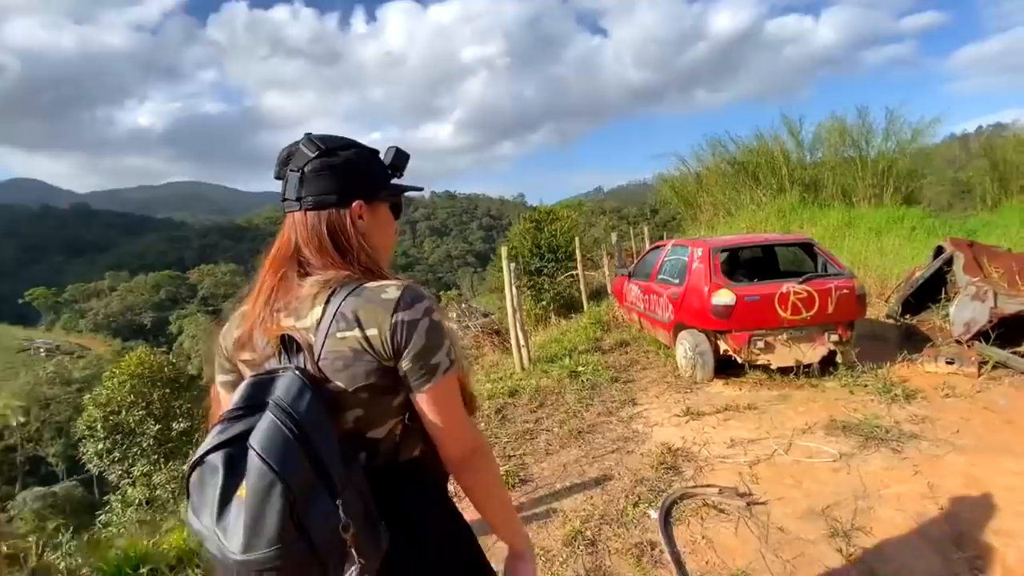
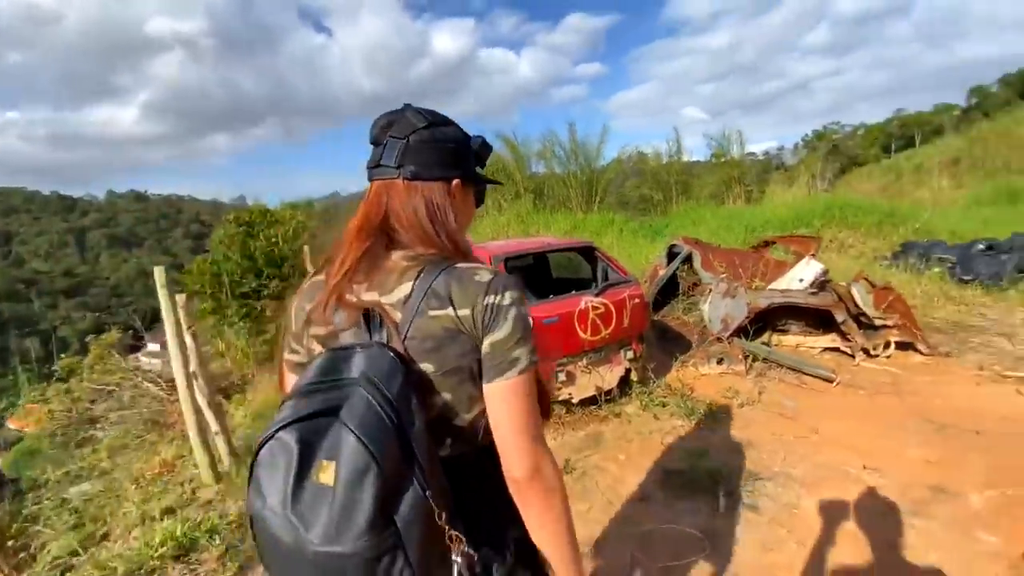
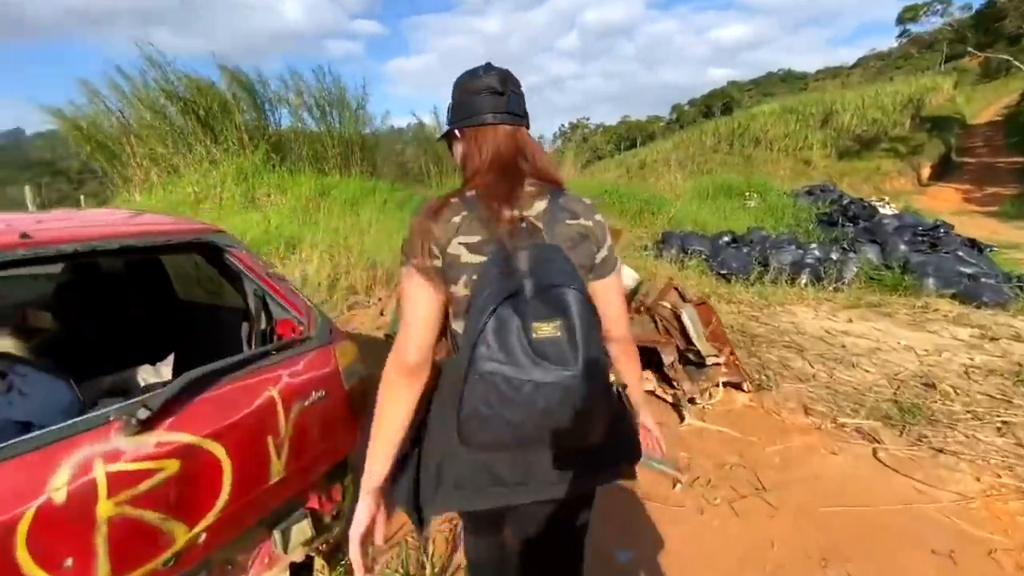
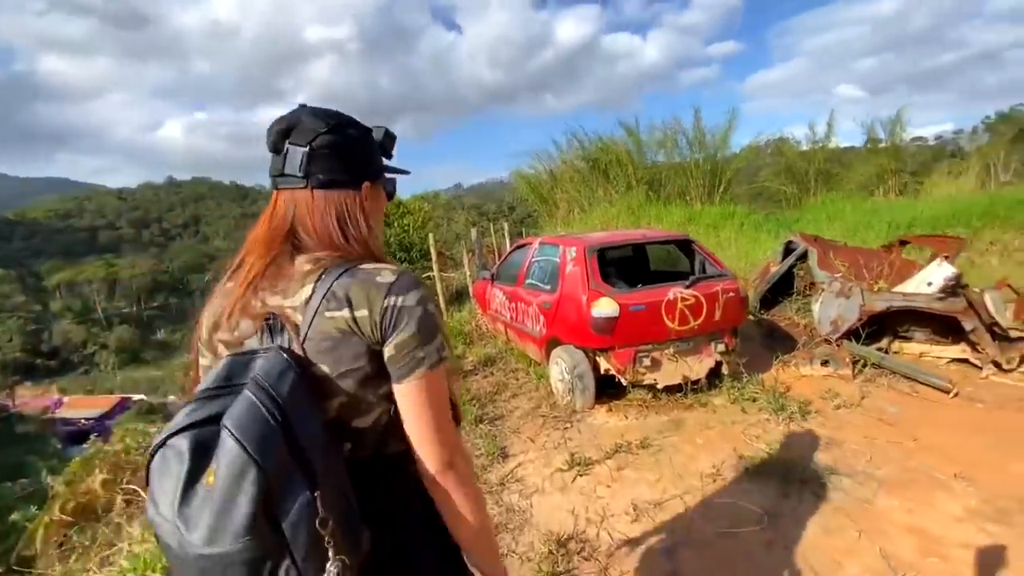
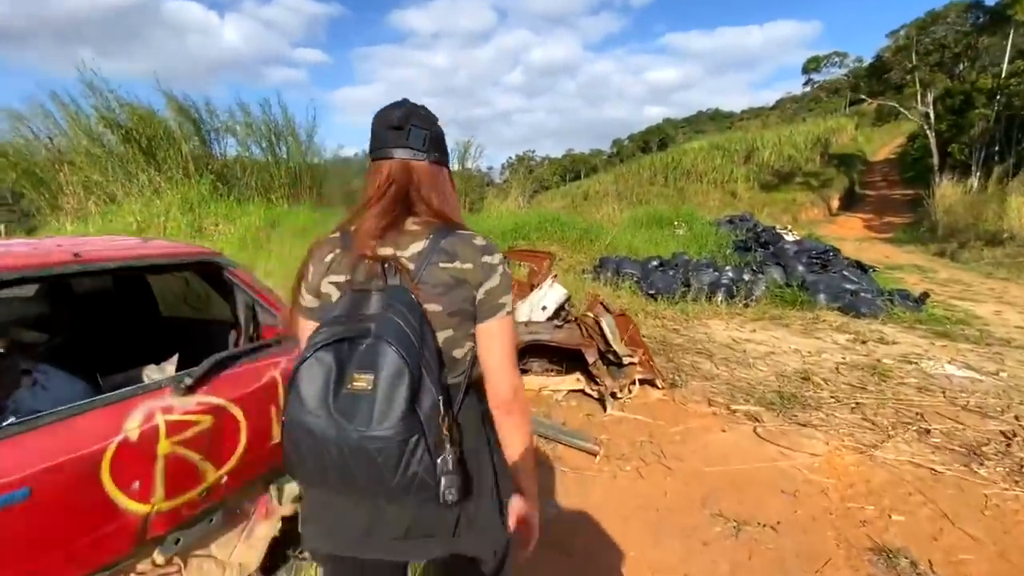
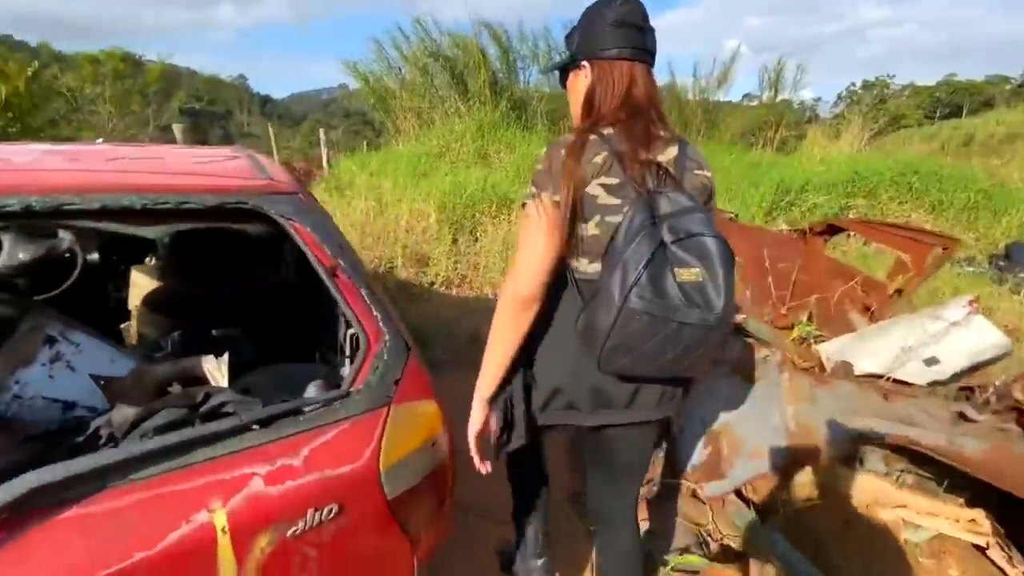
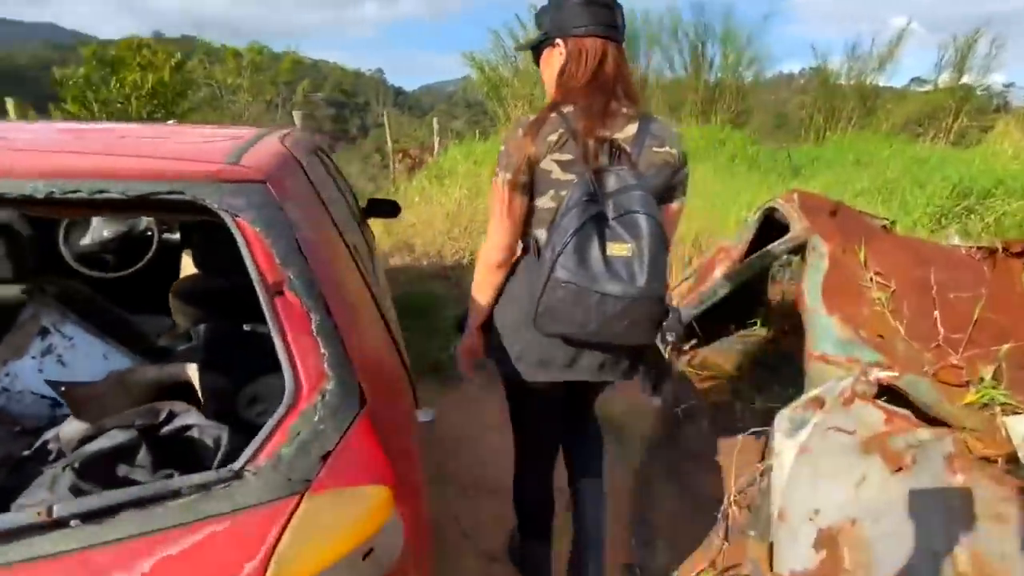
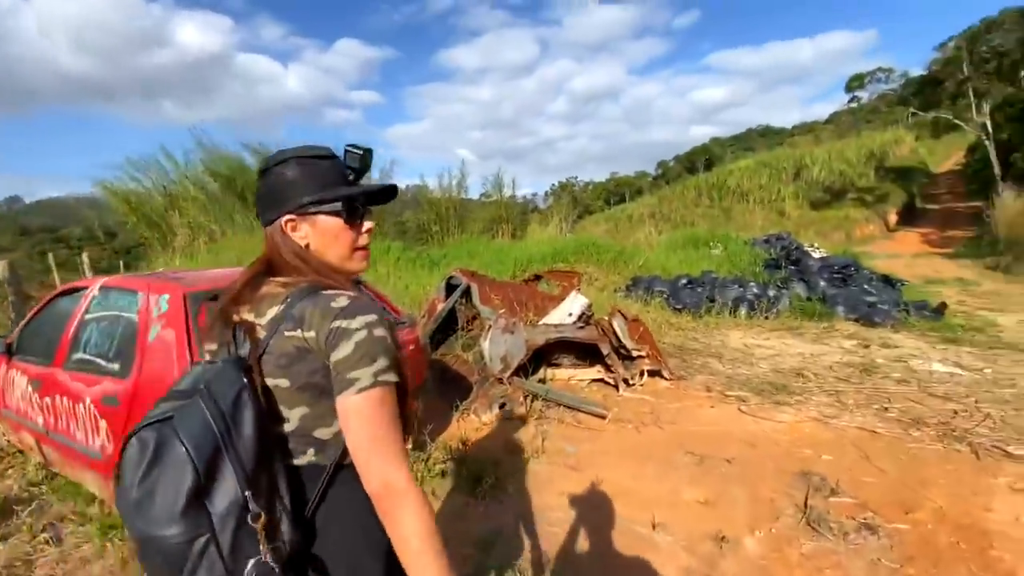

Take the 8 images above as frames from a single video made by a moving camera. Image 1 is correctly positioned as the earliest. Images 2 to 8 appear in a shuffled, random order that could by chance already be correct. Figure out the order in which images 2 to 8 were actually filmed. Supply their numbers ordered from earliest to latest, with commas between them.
4, 2, 8, 5, 3, 6, 7
